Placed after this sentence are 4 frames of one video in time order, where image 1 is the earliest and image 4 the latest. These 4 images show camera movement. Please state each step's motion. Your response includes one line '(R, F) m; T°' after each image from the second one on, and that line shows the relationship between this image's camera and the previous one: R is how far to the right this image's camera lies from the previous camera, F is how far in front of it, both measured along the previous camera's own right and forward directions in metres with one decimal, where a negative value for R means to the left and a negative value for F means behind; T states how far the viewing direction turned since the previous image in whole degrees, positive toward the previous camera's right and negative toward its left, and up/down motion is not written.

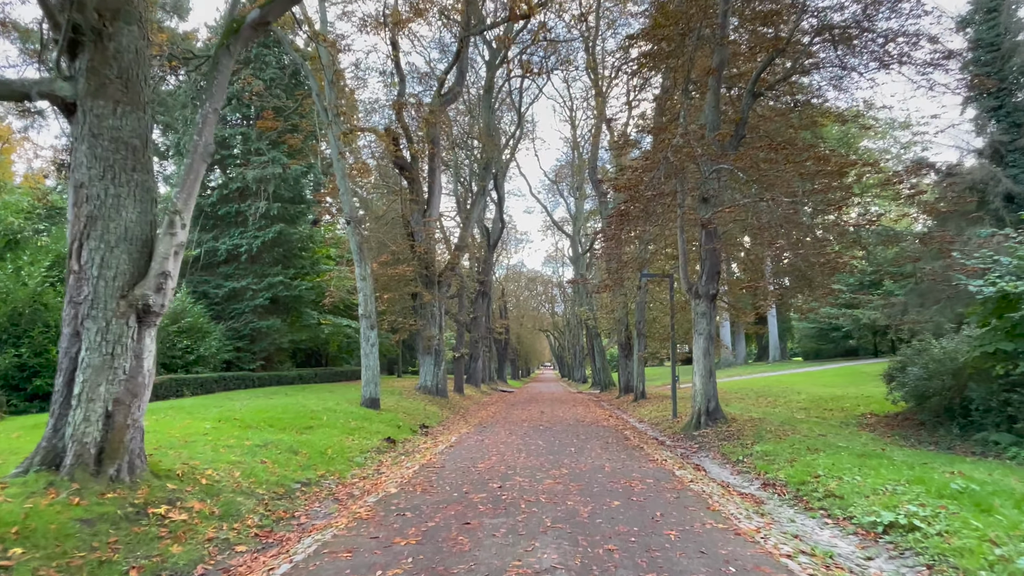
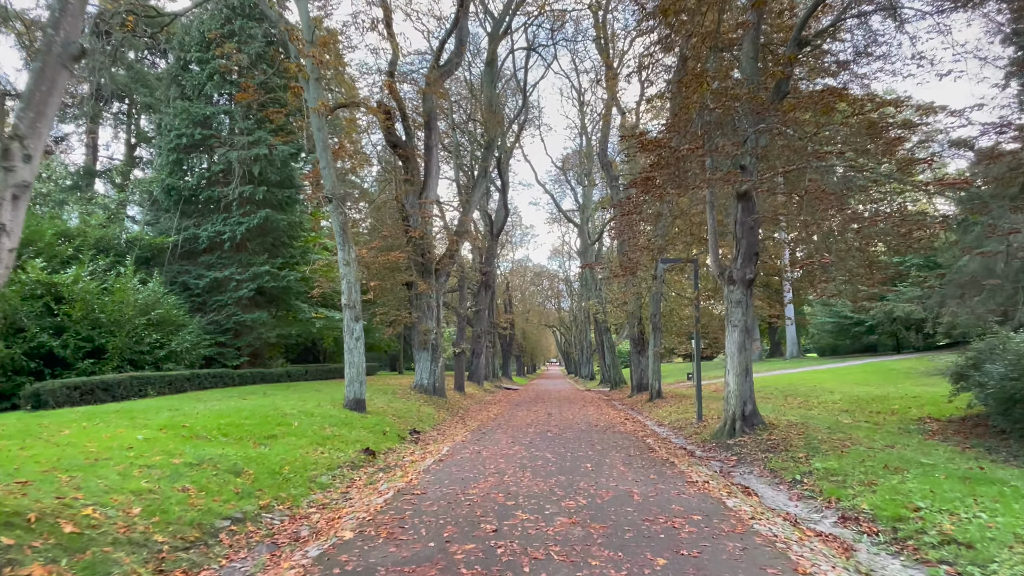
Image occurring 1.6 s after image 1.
(0.0, +1.9) m; -1°
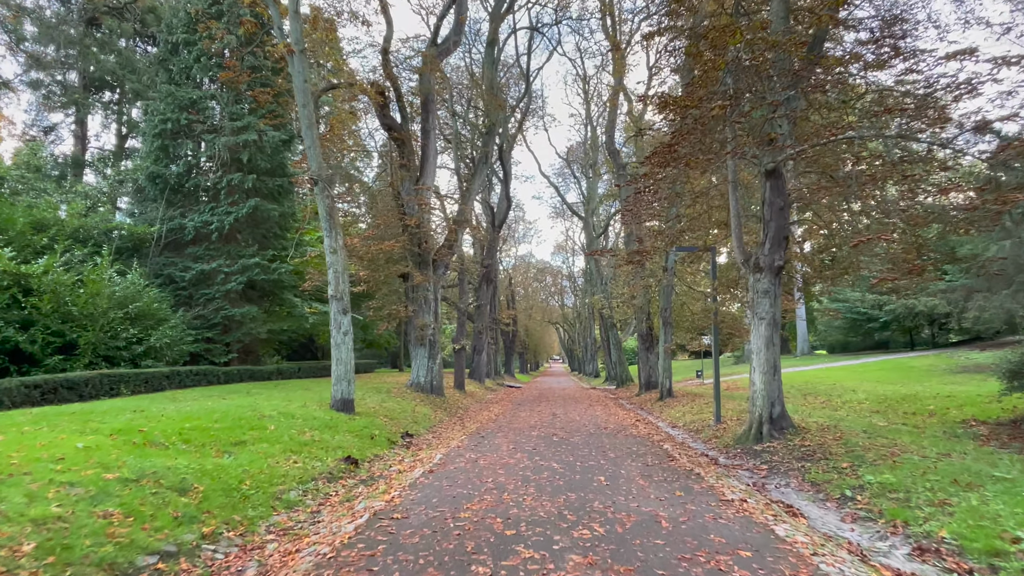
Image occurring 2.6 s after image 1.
(0.0, +1.2) m; 0°
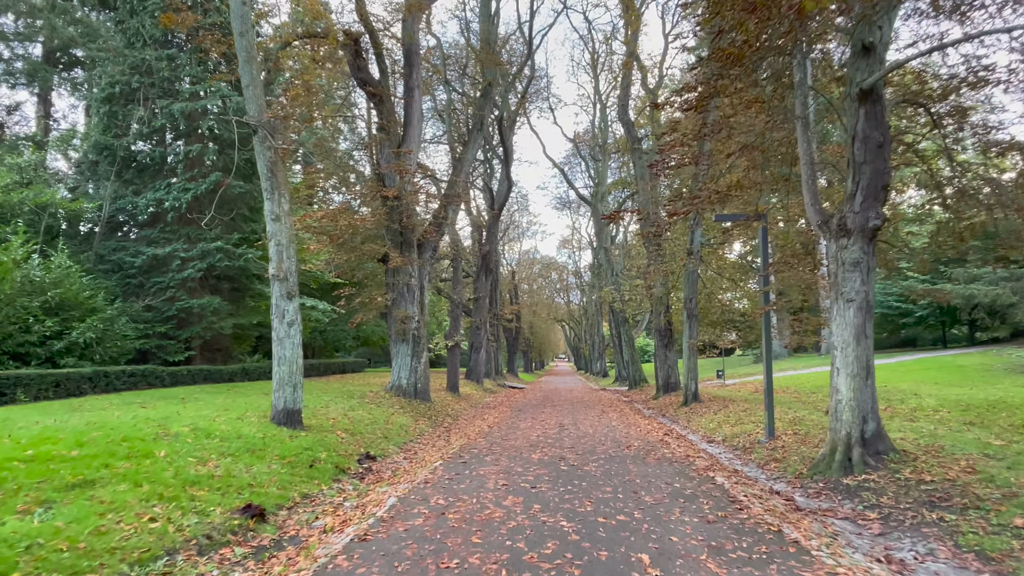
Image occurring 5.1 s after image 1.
(+0.2, +2.9) m; 0°
